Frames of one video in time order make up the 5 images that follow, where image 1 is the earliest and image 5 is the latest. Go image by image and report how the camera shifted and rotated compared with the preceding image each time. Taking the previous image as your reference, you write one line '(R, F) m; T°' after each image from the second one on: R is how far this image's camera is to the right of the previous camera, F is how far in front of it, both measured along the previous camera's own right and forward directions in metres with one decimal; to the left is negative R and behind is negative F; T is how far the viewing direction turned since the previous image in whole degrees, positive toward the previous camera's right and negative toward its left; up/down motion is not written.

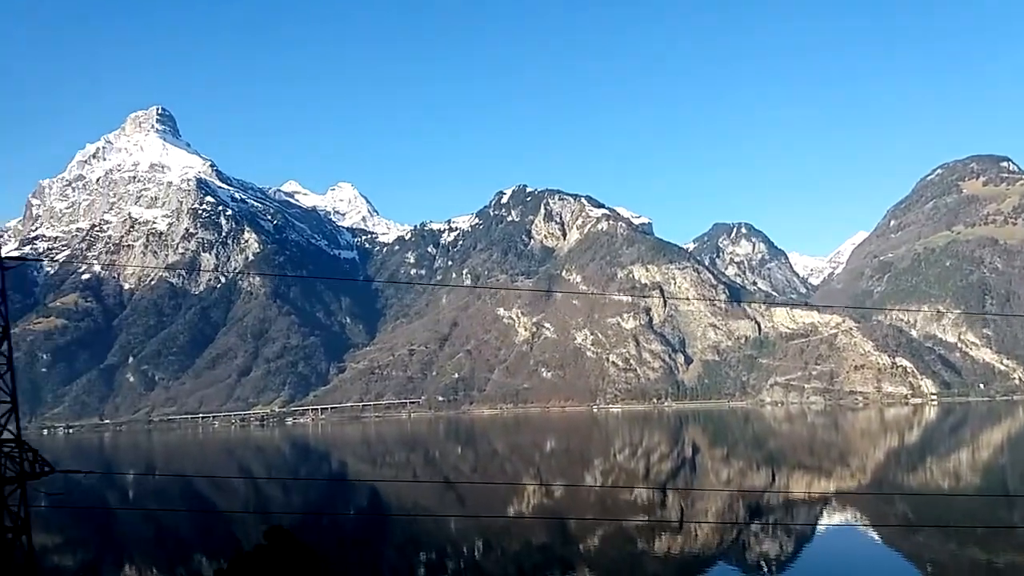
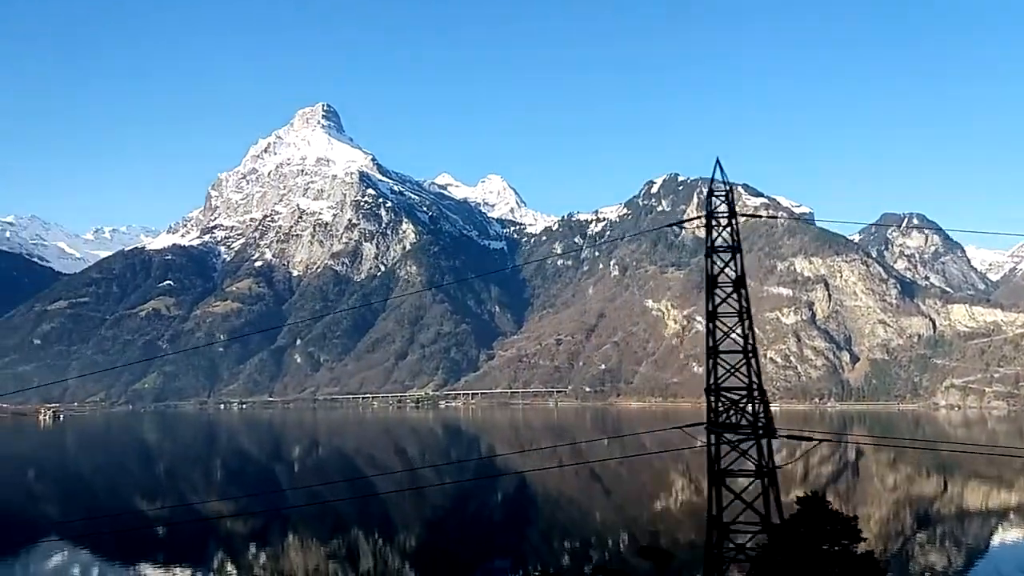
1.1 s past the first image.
(-0.3, +1.5) m; -8°
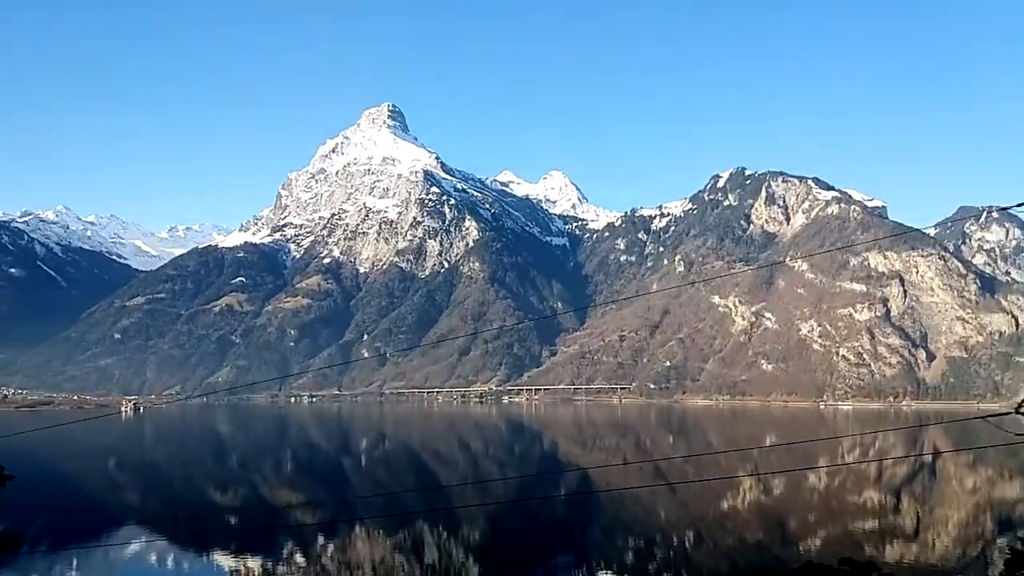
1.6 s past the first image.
(-0.1, +0.4) m; -4°
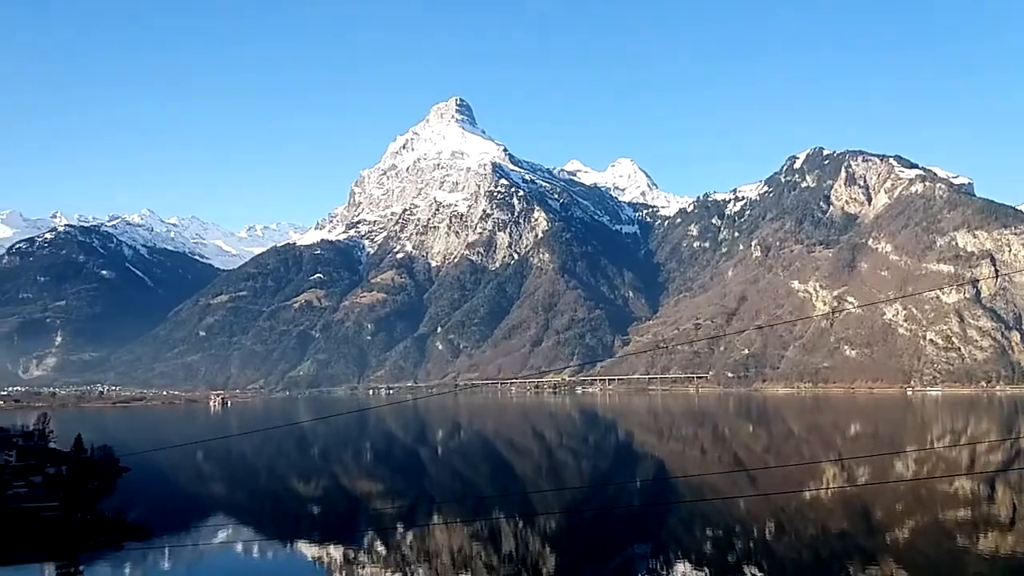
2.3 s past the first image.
(-0.1, +0.7) m; -4°
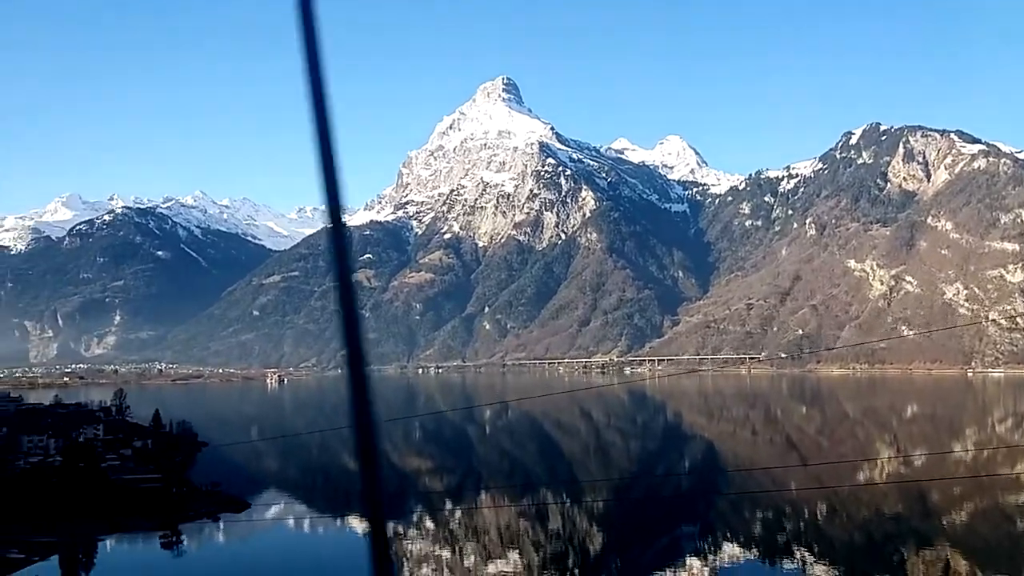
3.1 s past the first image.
(-0.1, +0.4) m; -3°
